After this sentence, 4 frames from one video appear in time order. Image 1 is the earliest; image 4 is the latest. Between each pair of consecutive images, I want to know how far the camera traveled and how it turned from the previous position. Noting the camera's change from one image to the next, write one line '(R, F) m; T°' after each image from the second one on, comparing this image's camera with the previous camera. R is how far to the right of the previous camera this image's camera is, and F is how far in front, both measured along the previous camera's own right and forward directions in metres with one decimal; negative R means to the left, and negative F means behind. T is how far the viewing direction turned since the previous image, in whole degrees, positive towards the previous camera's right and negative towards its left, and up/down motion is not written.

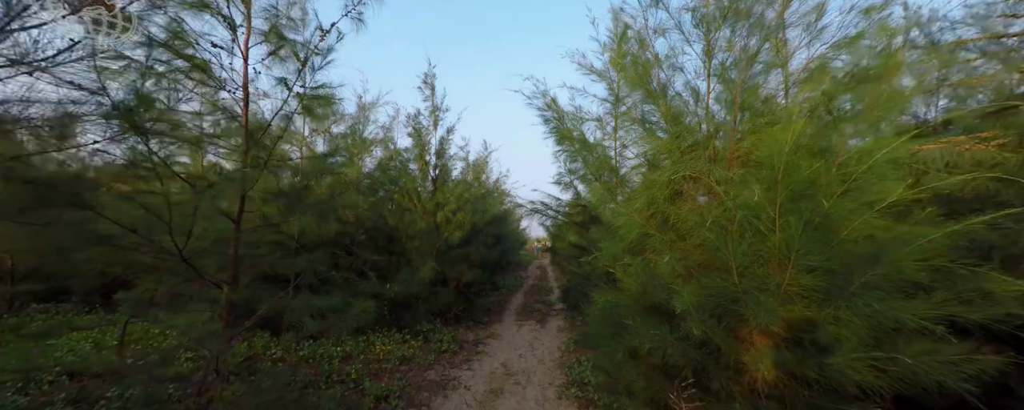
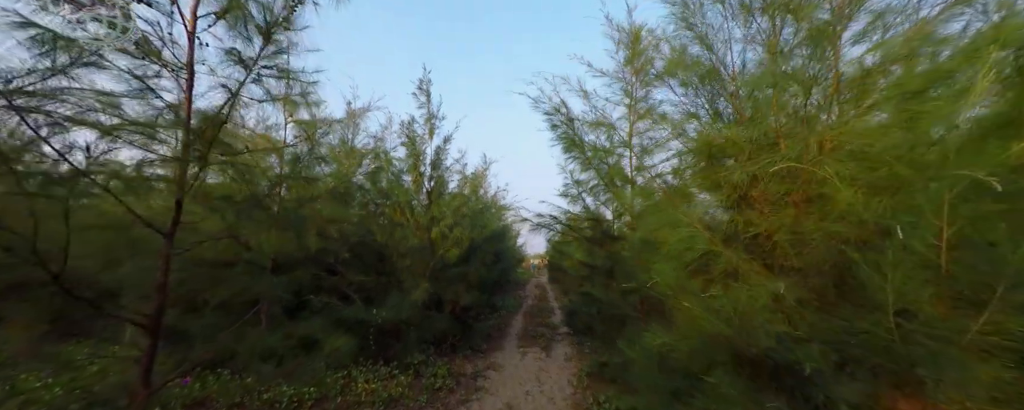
(-0.1, +0.7) m; +1°
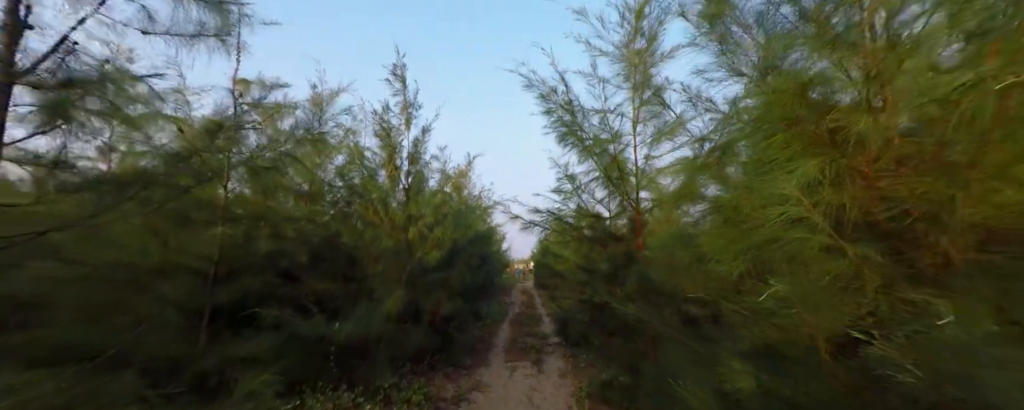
(-0.1, +0.8) m; +2°
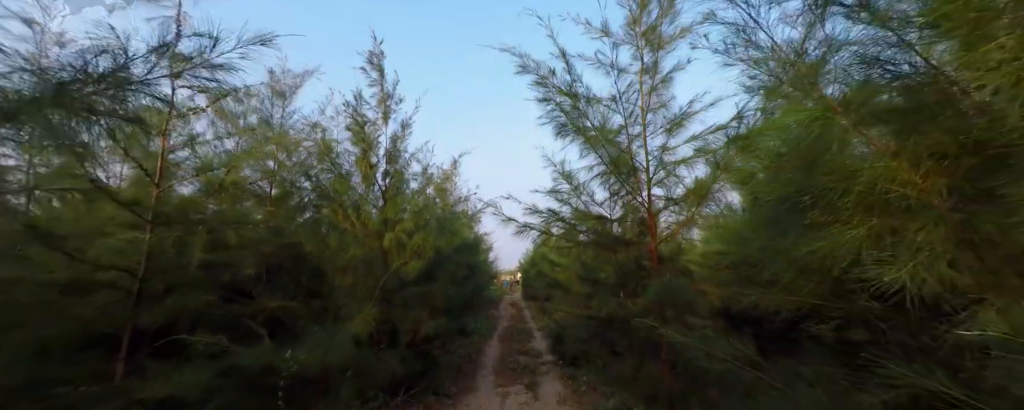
(-0.1, +0.7) m; +2°
